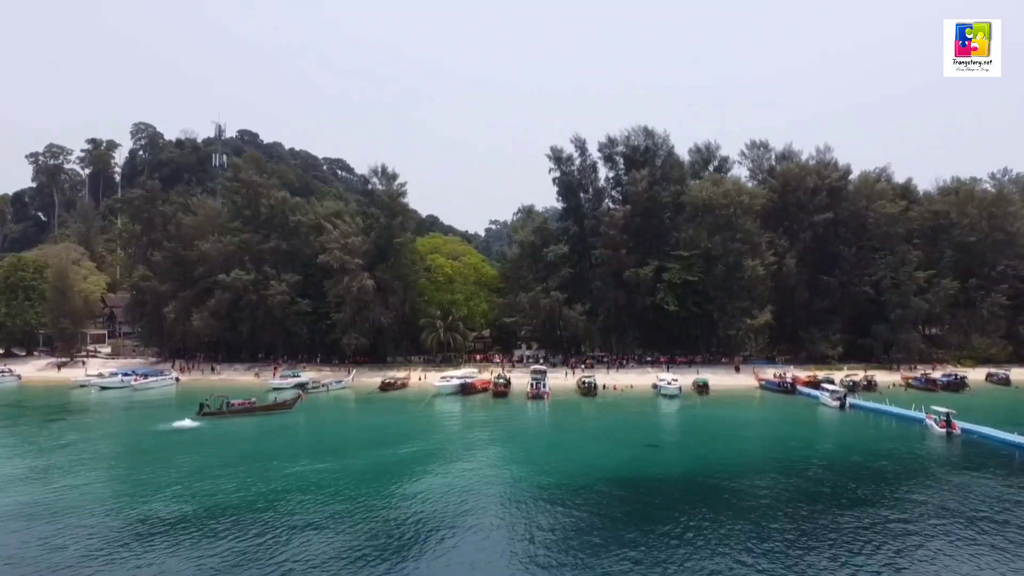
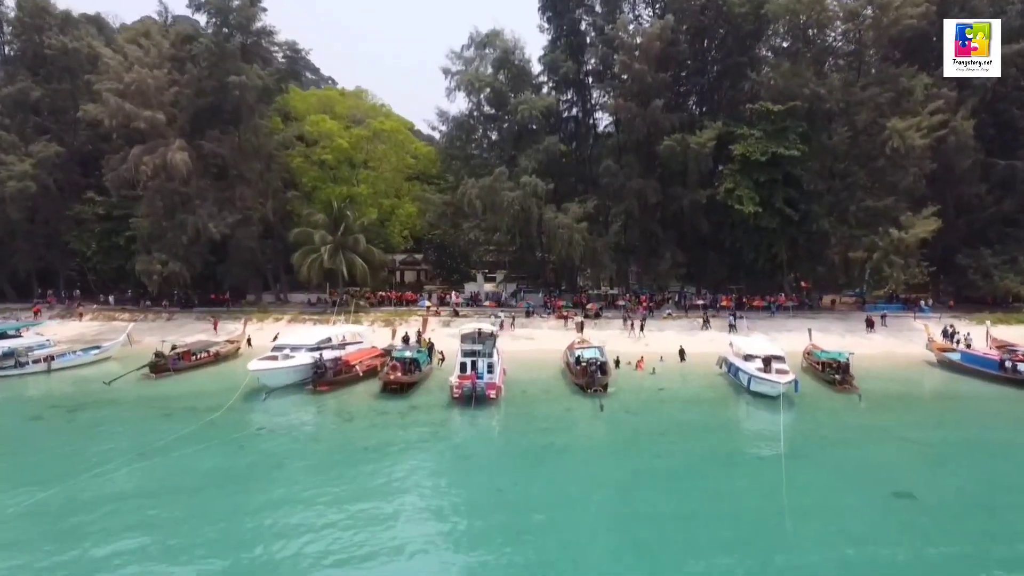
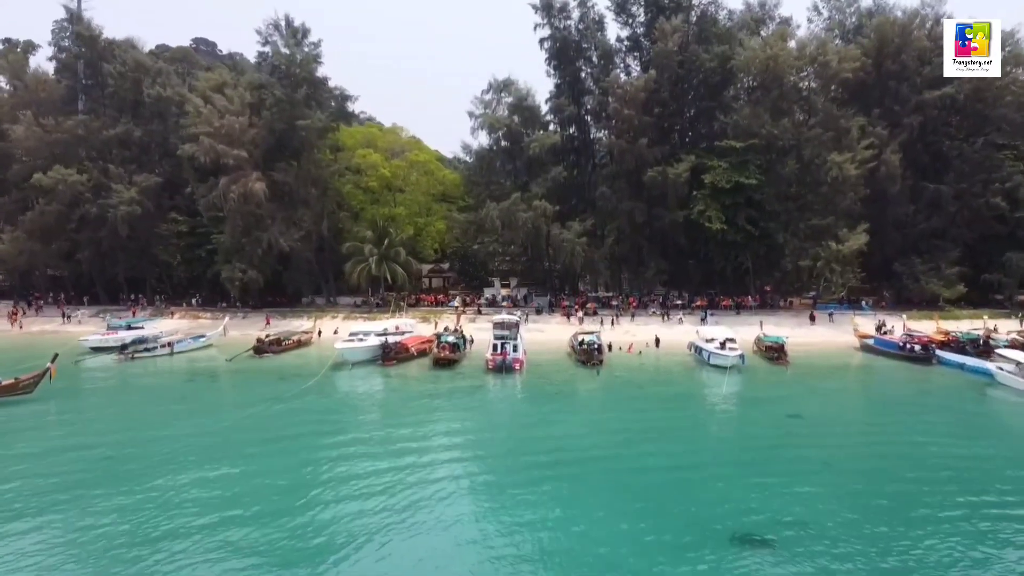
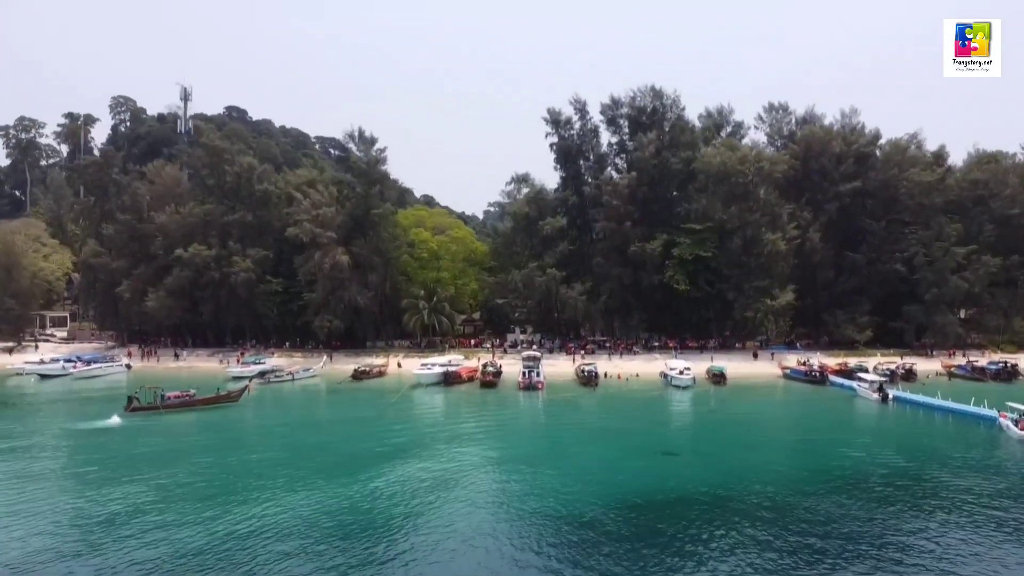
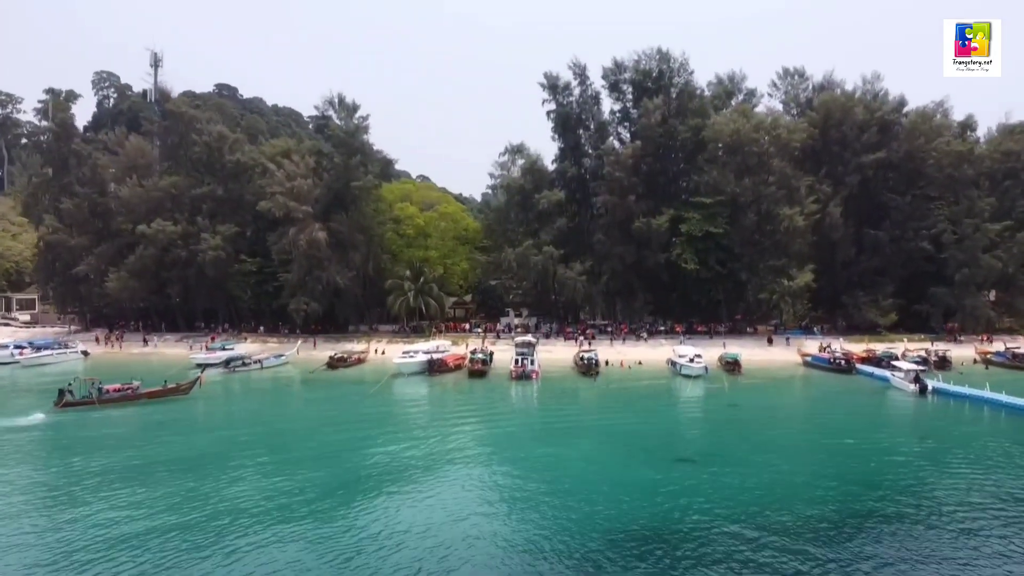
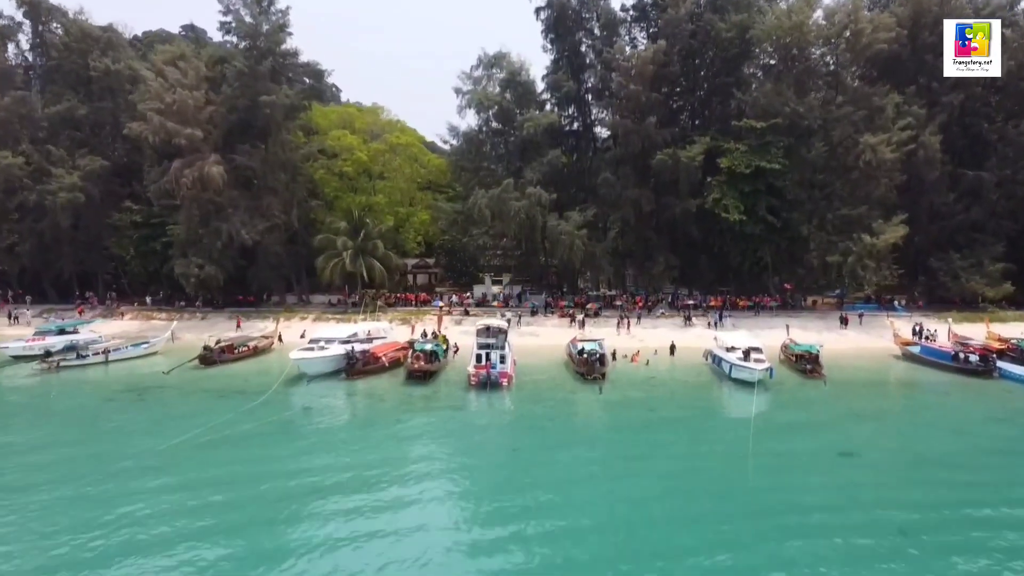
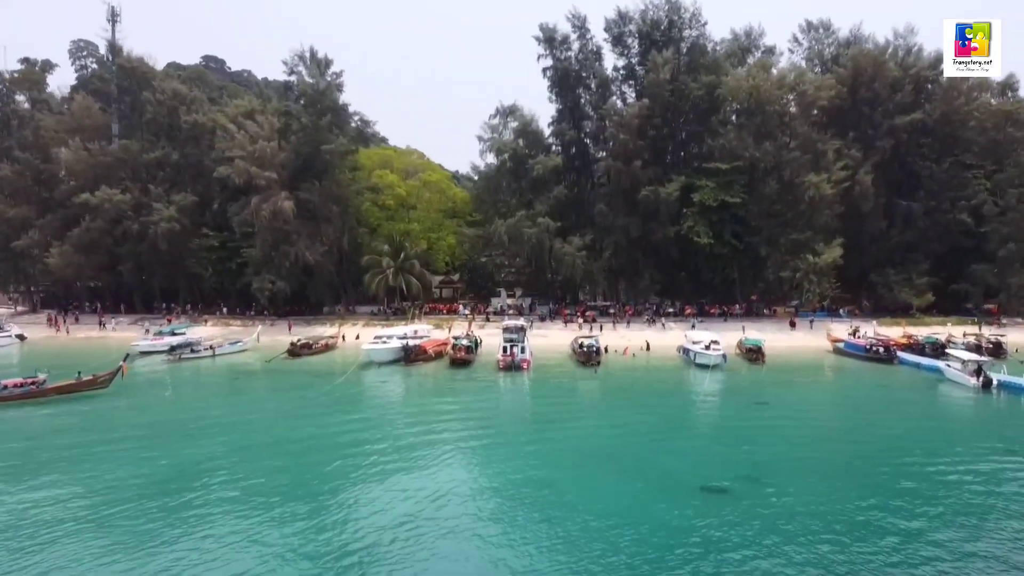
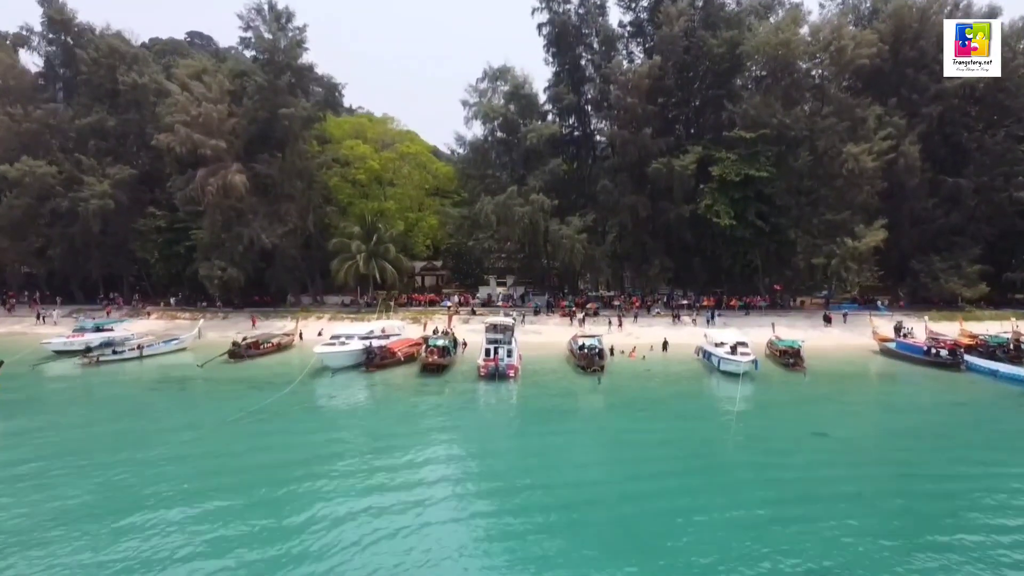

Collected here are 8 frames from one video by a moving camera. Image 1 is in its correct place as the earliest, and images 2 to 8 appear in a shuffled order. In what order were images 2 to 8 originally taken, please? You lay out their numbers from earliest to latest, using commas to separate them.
4, 5, 7, 3, 8, 6, 2
